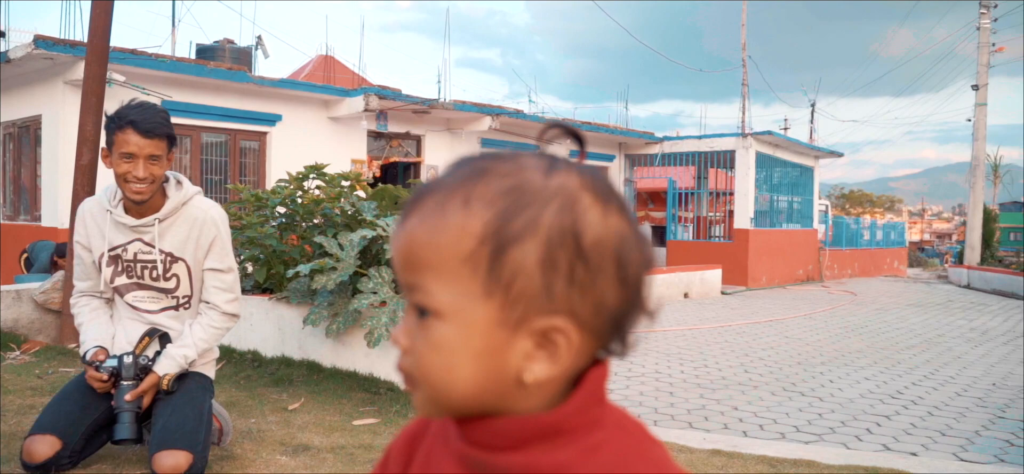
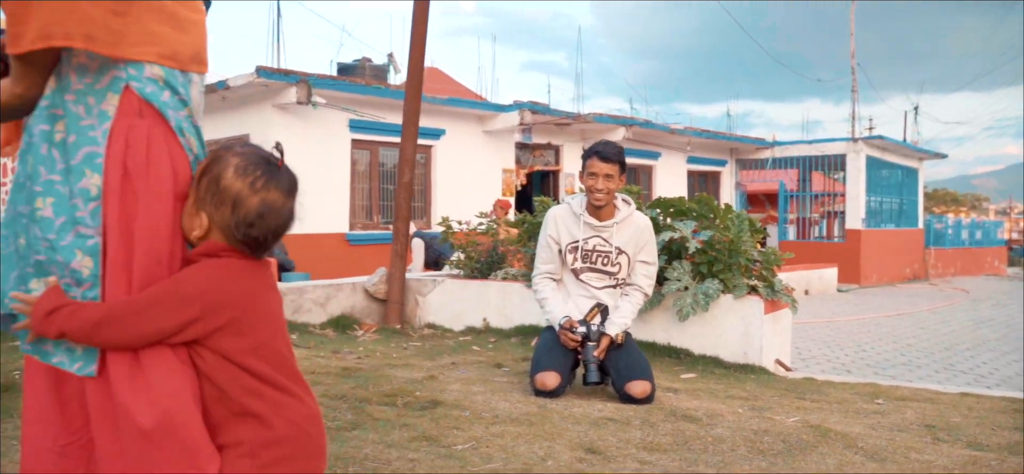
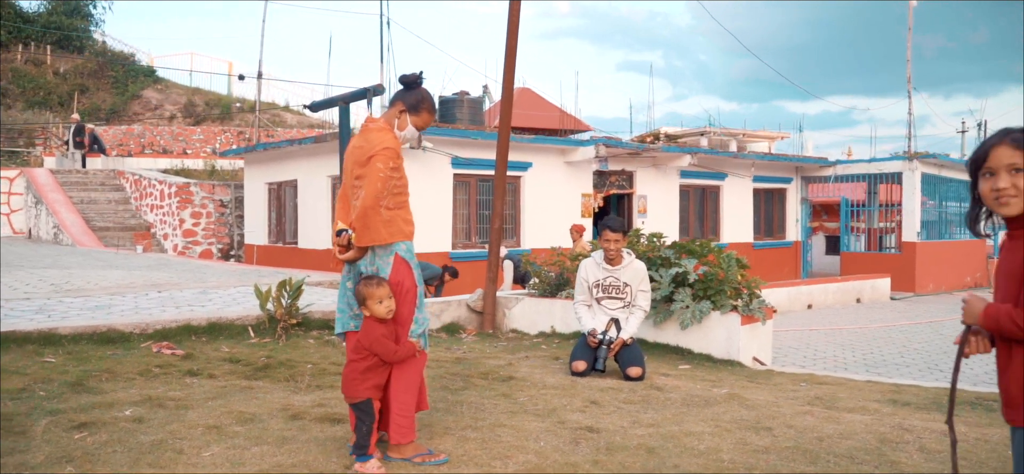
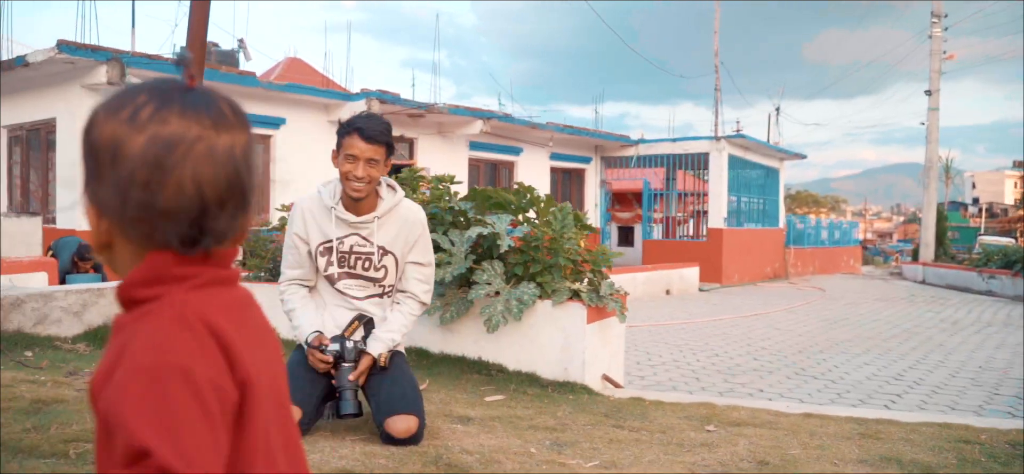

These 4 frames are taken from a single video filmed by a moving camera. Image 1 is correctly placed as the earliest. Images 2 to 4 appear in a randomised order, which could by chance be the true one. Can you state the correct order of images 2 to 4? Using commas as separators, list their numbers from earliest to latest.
4, 2, 3
